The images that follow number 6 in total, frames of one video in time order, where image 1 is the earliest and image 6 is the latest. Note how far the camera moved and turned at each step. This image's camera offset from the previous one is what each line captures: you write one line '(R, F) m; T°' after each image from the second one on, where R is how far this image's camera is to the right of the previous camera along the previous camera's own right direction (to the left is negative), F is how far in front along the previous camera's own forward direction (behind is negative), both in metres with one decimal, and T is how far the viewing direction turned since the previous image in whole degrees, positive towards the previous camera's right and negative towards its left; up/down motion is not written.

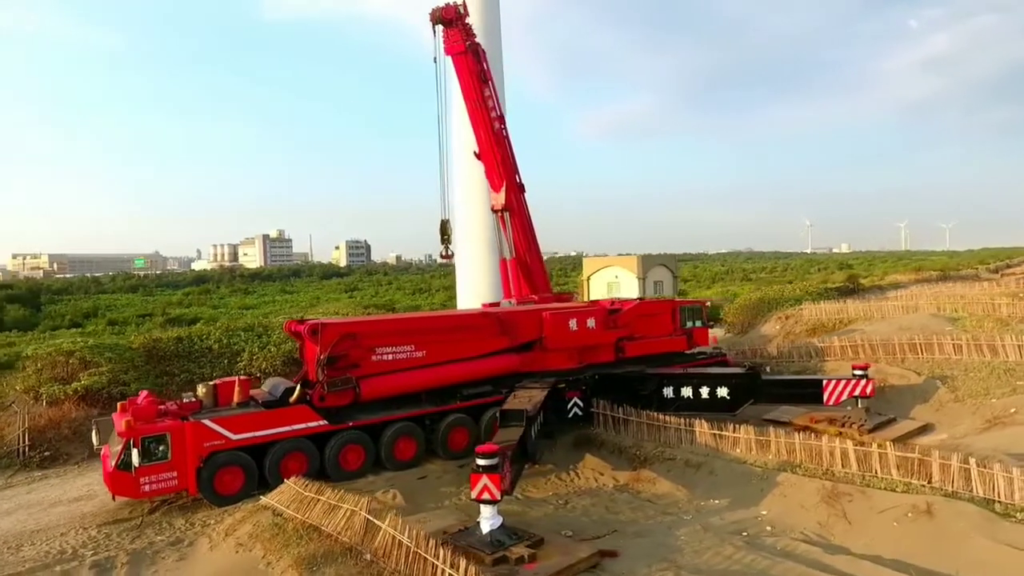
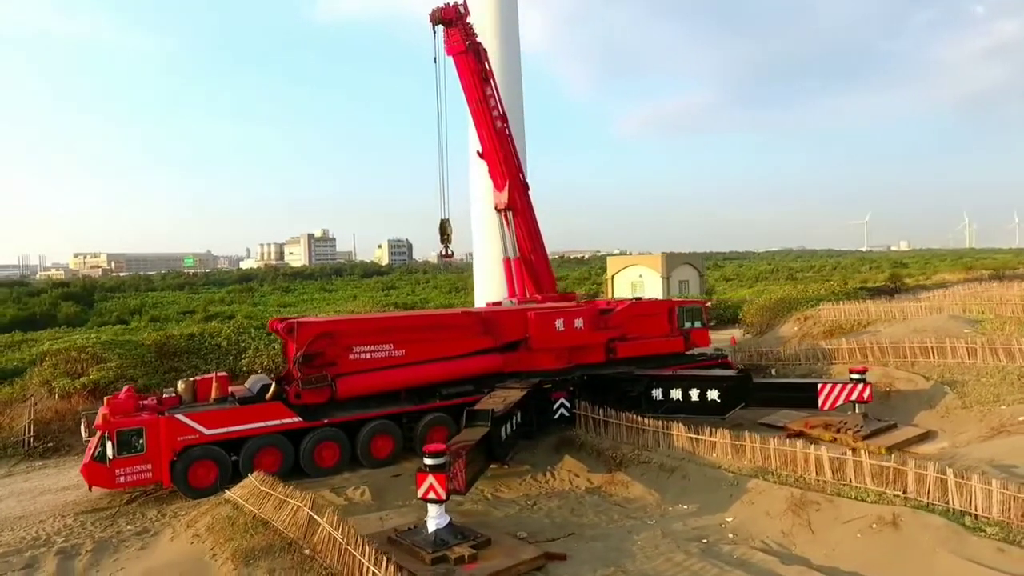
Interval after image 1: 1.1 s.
(+1.2, 0.0) m; -5°
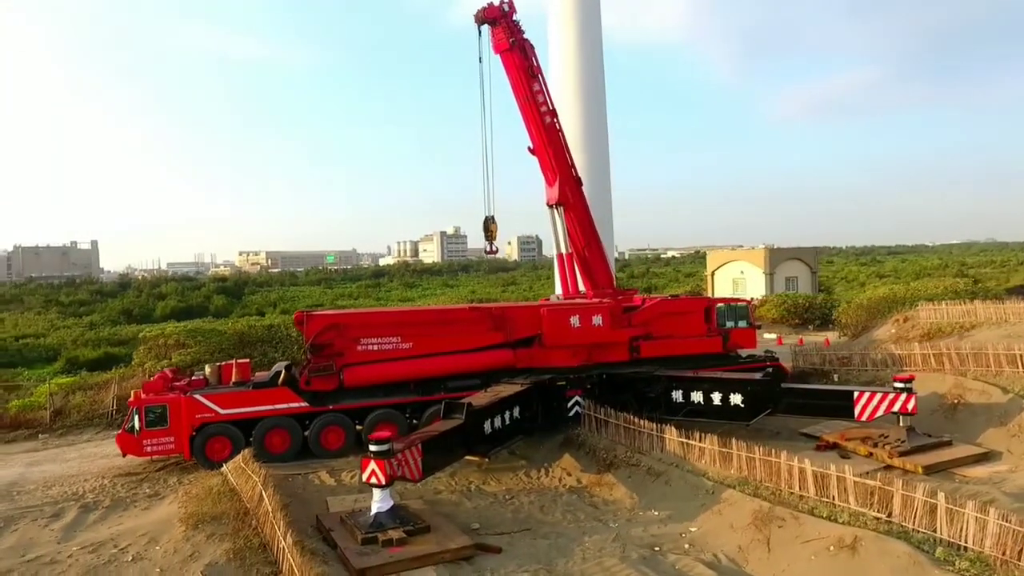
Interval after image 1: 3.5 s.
(+2.6, +0.2) m; -13°
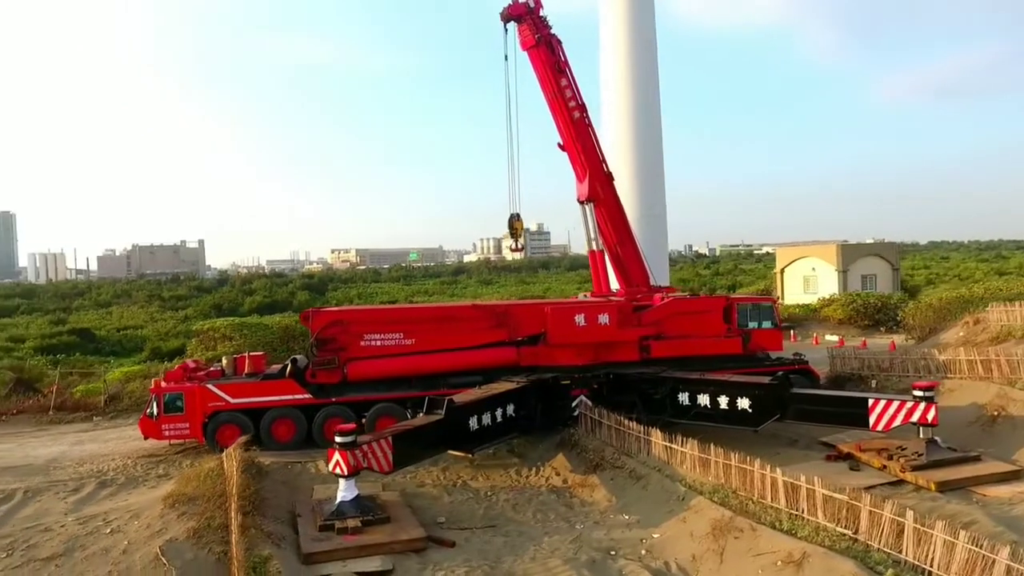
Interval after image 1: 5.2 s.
(+1.8, +0.1) m; -9°
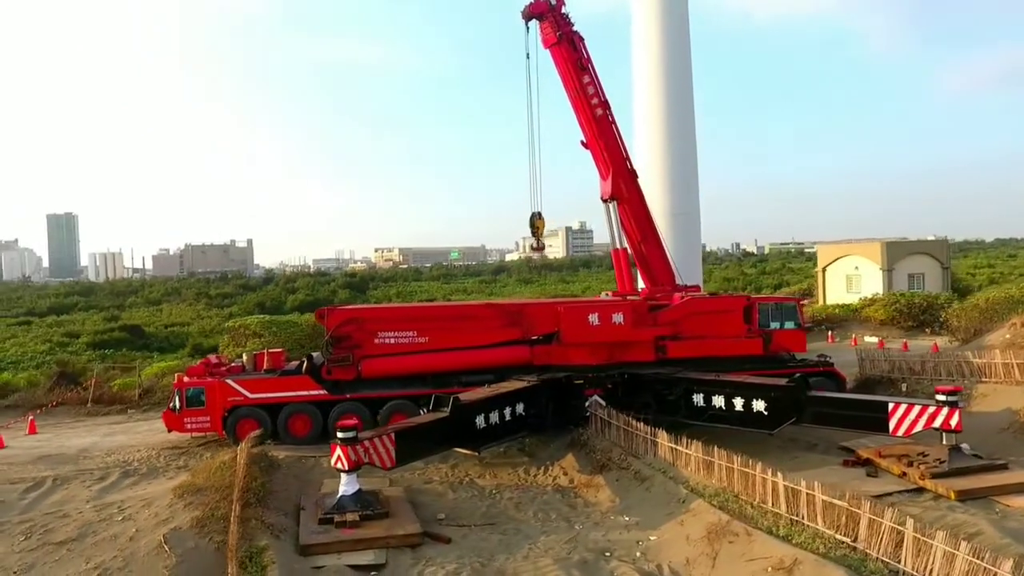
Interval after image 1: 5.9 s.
(+0.7, 0.0) m; -4°
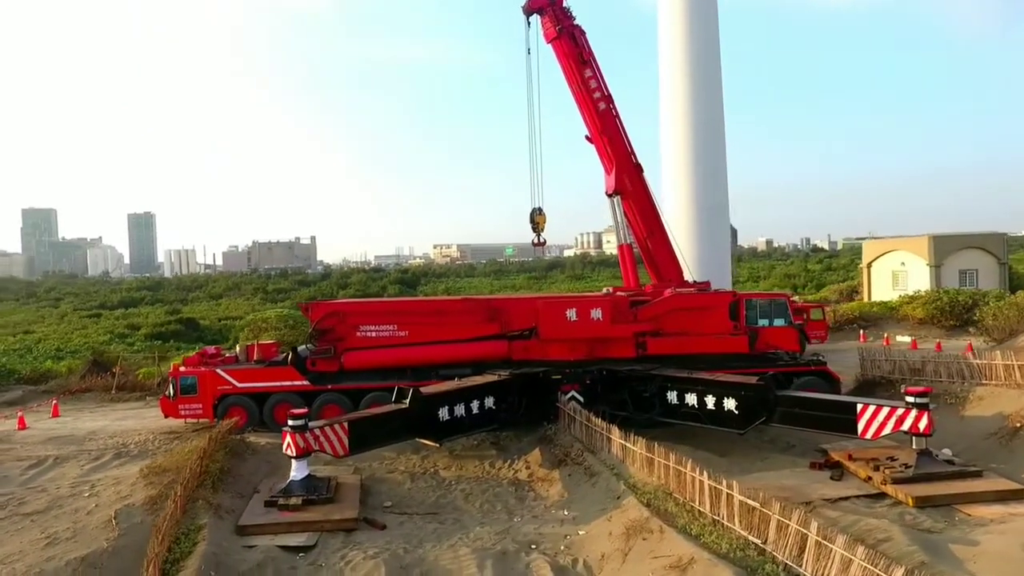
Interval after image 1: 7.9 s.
(+1.8, 0.0) m; -7°
